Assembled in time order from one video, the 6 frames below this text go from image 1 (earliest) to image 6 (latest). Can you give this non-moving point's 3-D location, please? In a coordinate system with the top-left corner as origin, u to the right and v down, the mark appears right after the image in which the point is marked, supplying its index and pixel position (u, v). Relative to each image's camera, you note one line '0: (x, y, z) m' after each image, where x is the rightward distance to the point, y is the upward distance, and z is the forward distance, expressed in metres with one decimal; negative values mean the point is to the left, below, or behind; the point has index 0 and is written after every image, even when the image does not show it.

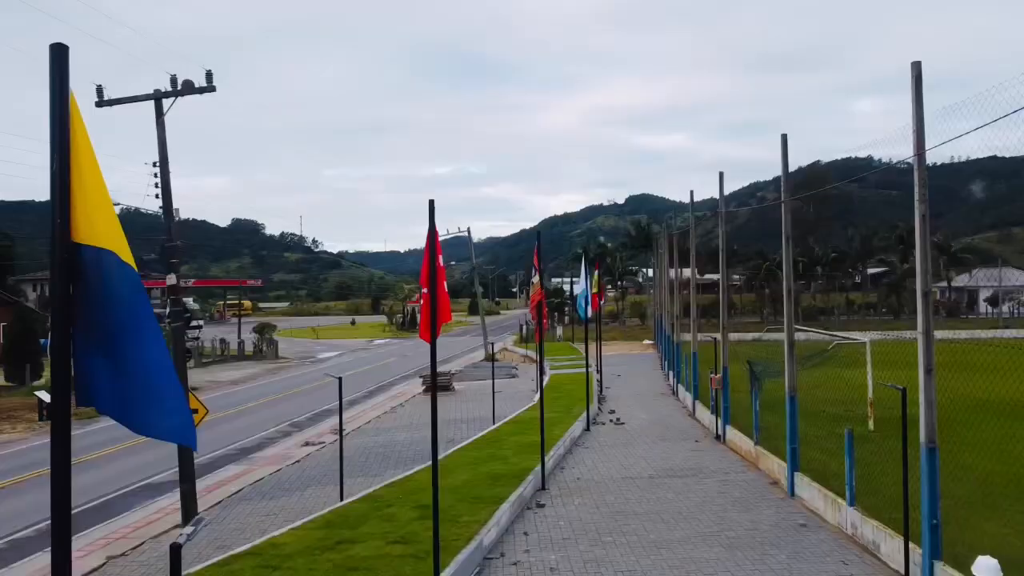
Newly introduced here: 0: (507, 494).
0: (-0.1, -2.3, +9.0) m
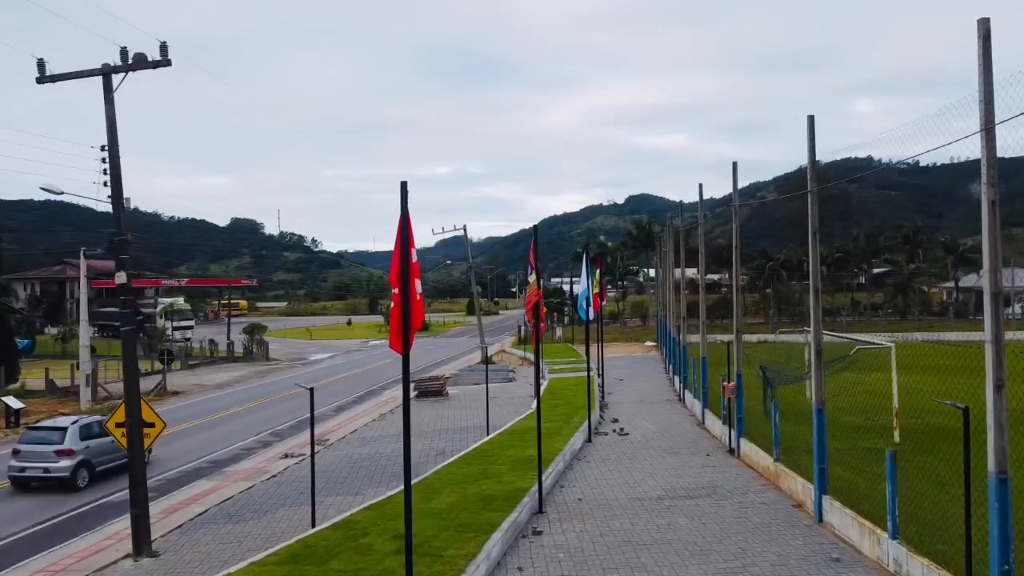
0: (-0.1, -2.3, +8.5) m
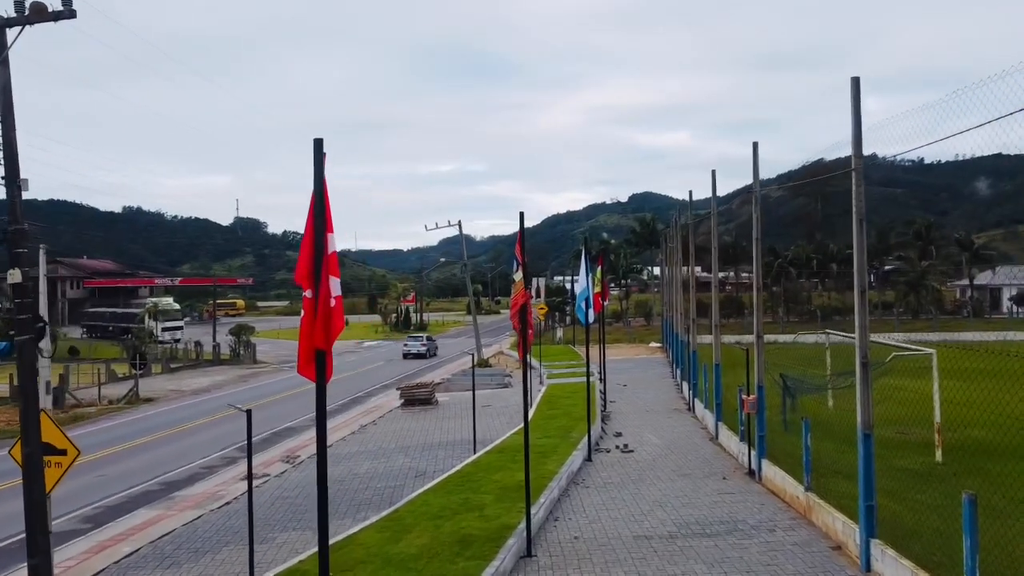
0: (-0.2, -2.3, +7.7) m
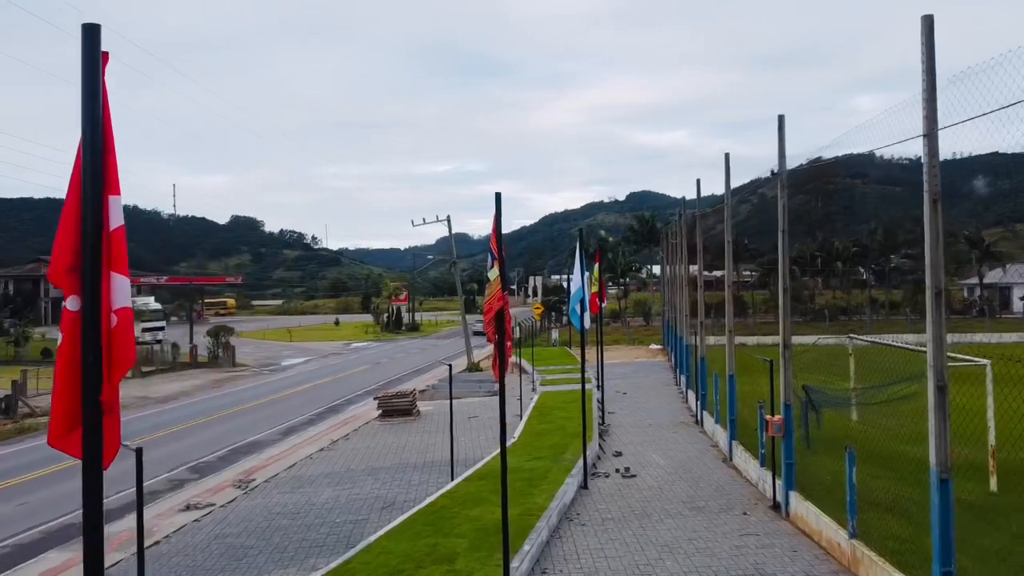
0: (-0.3, -2.3, +6.9) m
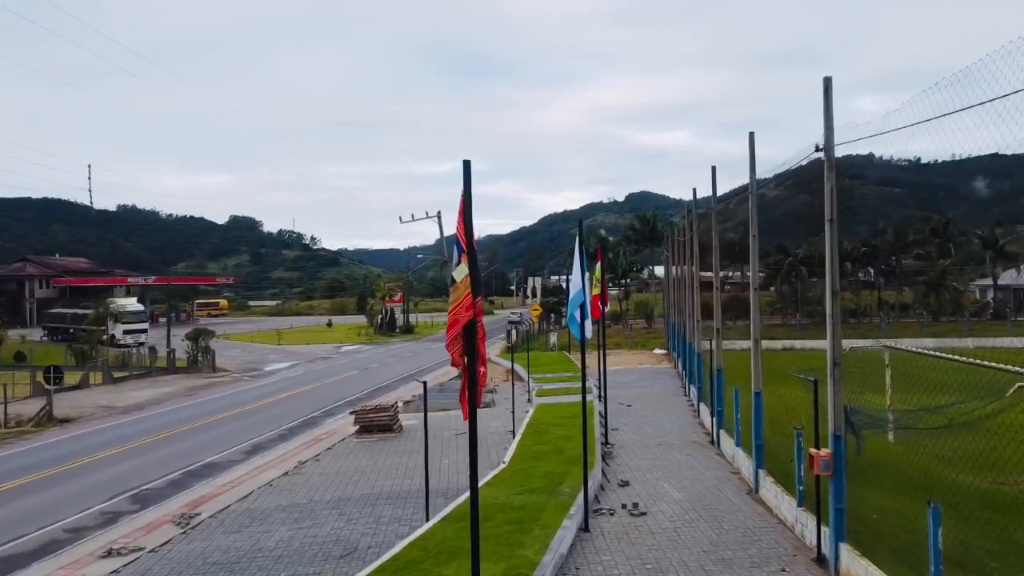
0: (-0.3, -2.3, +6.1) m
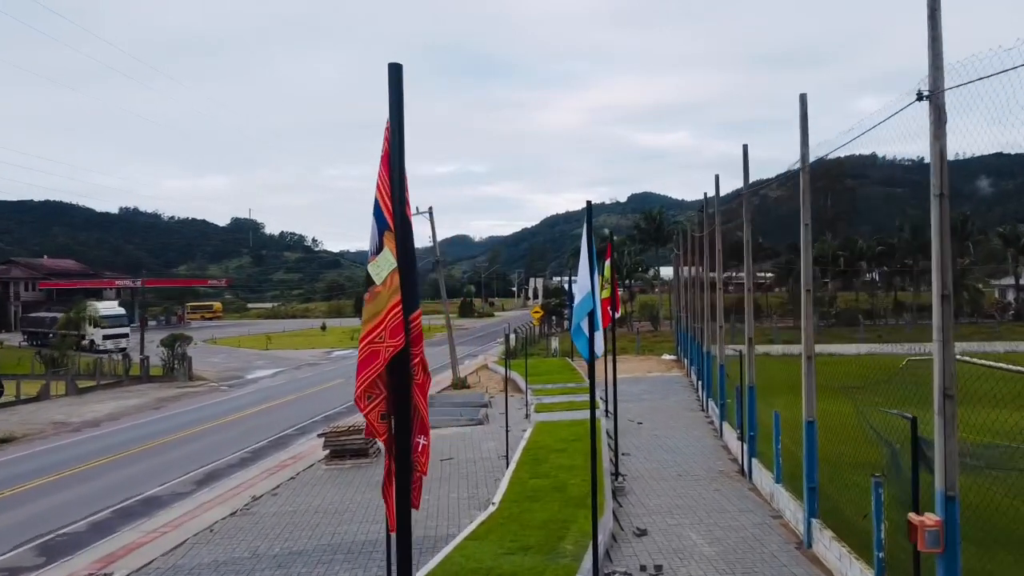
0: (-0.4, -2.3, +5.1) m
